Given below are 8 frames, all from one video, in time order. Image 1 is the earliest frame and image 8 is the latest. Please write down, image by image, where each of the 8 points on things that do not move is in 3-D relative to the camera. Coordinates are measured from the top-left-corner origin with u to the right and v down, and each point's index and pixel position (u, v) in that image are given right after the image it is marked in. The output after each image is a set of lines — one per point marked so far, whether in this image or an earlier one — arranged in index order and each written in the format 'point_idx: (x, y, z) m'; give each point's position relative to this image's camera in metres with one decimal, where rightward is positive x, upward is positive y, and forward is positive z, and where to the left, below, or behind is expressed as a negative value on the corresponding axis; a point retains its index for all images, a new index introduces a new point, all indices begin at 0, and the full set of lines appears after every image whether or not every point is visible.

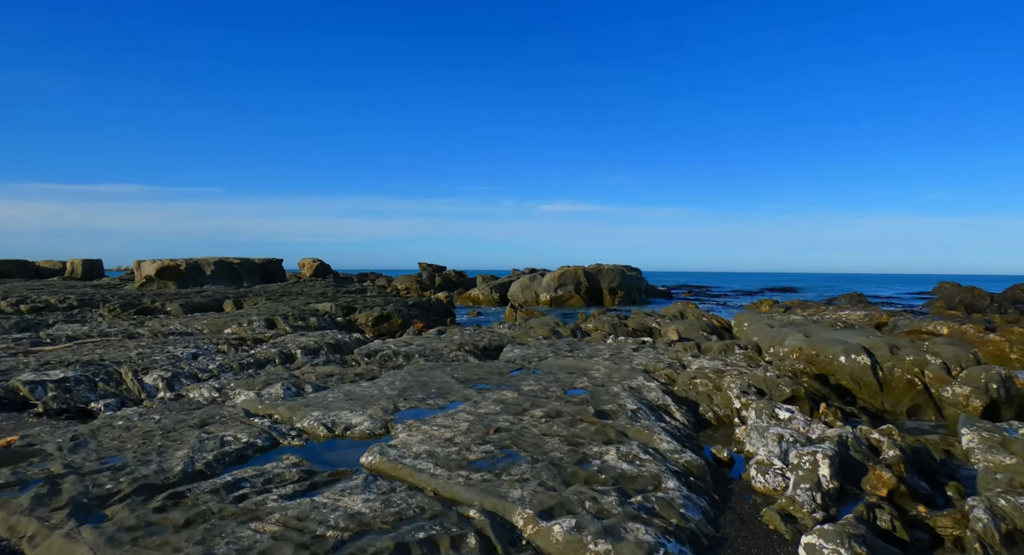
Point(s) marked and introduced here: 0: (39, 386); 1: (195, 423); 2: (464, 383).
0: (-7.4, -1.7, +11.0) m
1: (-3.5, -1.6, +7.7) m
2: (-0.7, -1.5, +10.1) m
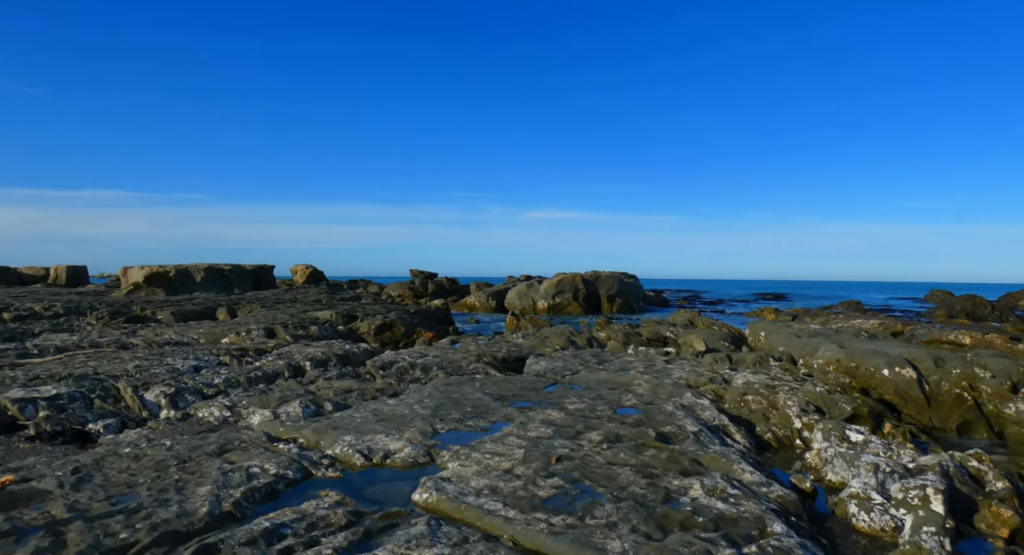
0: (-6.9, -1.8, +10.0) m
1: (-2.9, -1.7, +6.9) m
2: (-0.1, -1.6, +9.3) m
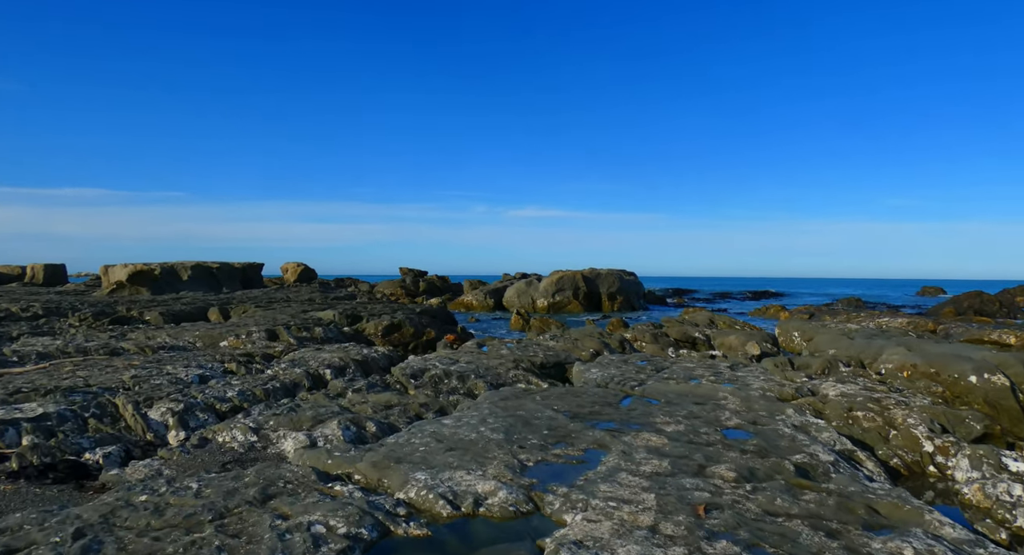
0: (-6.0, -1.8, +8.5) m
1: (-2.0, -1.7, +5.4) m
2: (+0.8, -1.6, +7.8) m
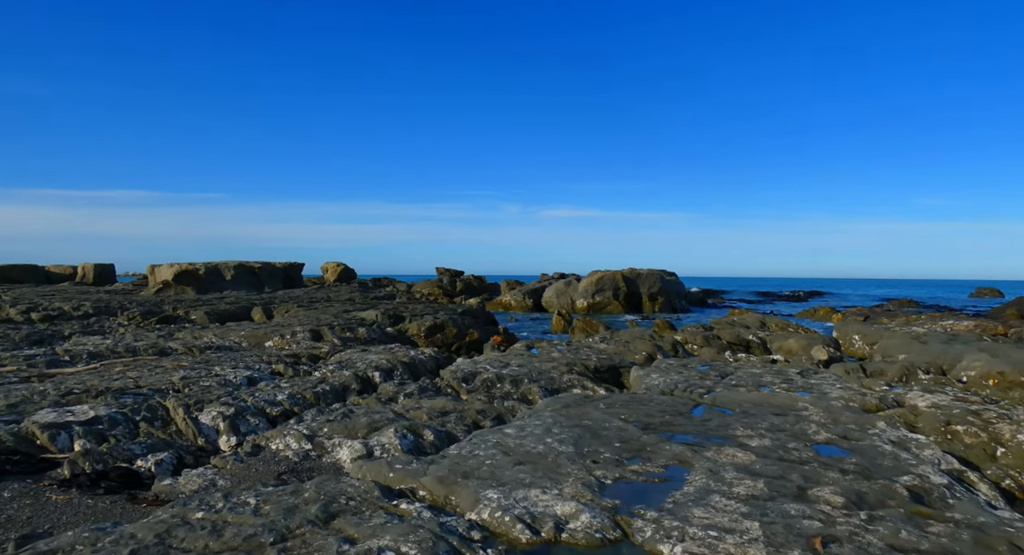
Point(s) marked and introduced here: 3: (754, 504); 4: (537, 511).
0: (-5.3, -1.8, +8.3) m
1: (-1.4, -1.7, +5.0) m
2: (+1.5, -1.6, +7.3) m
3: (+1.8, -1.7, +5.1) m
4: (+0.2, -1.7, +5.1) m
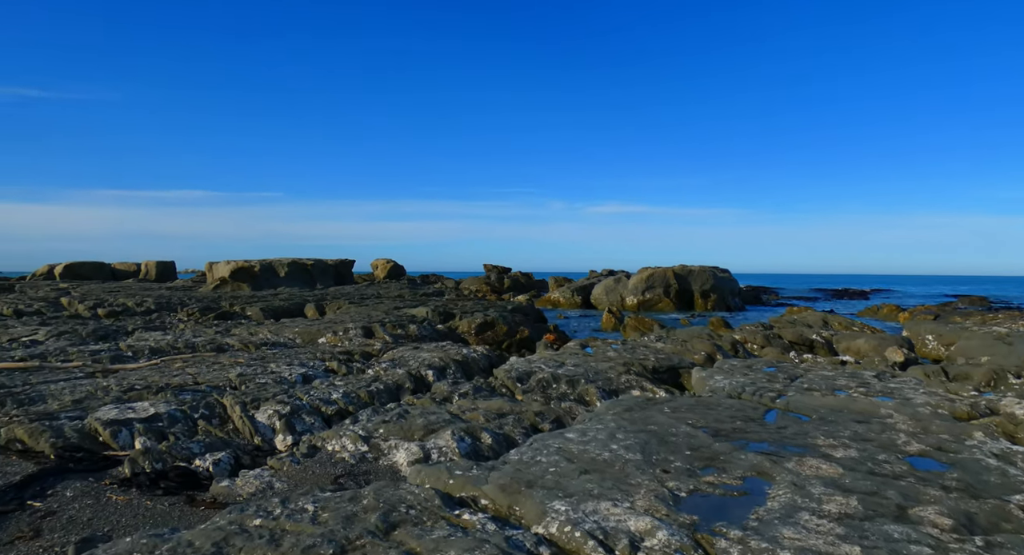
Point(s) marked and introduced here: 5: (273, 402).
0: (-4.6, -1.8, +8.3) m
1: (-0.9, -1.7, +4.7) m
2: (+2.1, -1.6, +6.9) m
3: (+2.2, -1.6, +4.6) m
4: (+0.7, -1.7, +4.7) m
5: (-3.3, -1.7, +9.6) m
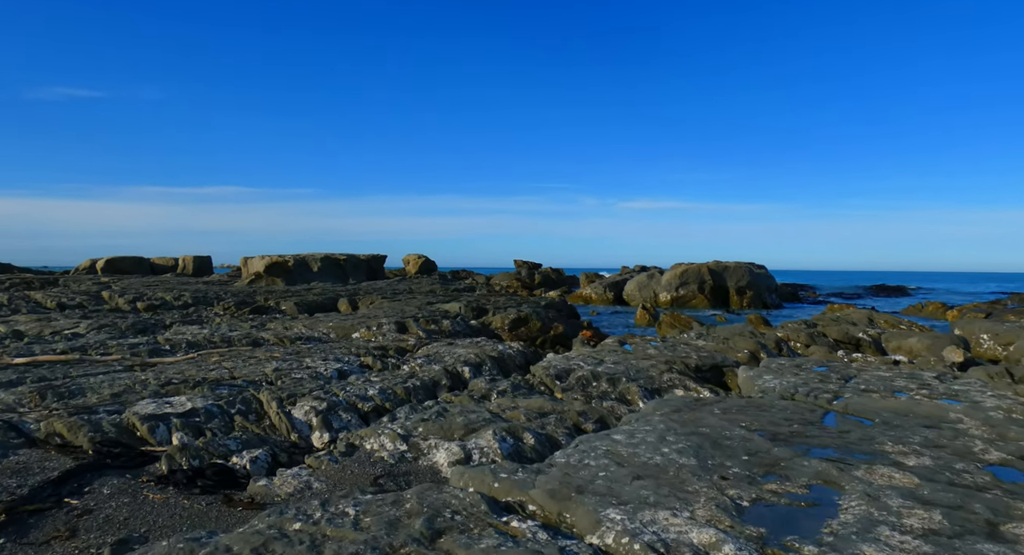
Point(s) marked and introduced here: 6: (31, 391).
0: (-4.1, -1.7, +8.2) m
1: (-0.6, -1.6, +4.5) m
2: (+2.5, -1.6, +6.5) m
3: (+2.6, -1.6, +4.2) m
4: (+1.0, -1.6, +4.4) m
5: (-2.7, -1.6, +9.4) m
6: (-6.8, -1.6, +9.9) m
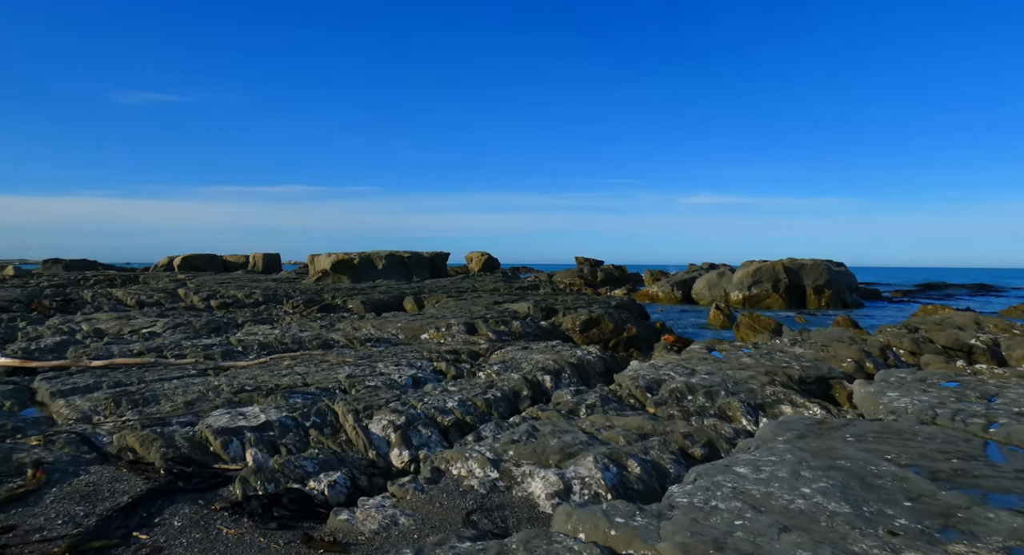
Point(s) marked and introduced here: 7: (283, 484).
0: (-3.0, -1.8, +7.7) m
1: (+0.2, -1.7, +3.7) m
2: (+3.4, -1.6, +5.4) m
3: (+3.3, -1.7, +3.2) m
4: (+1.7, -1.7, +3.5) m
5: (-1.6, -1.7, +8.8) m
6: (-5.5, -1.6, +9.6) m
7: (-2.1, -1.9, +6.5) m
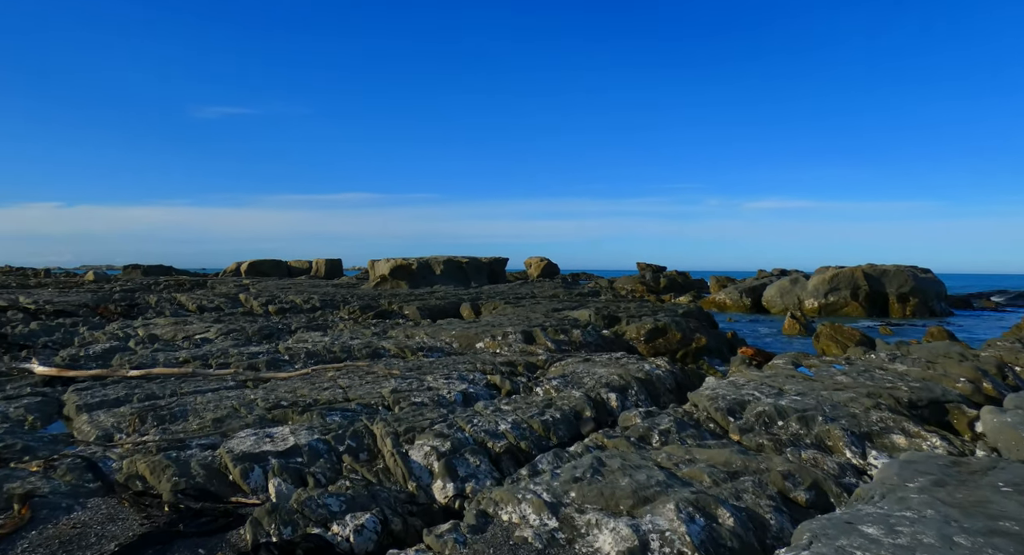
0: (-2.5, -1.8, +6.7) m
1: (+0.4, -1.8, +2.5) m
2: (+3.8, -1.7, +3.9) m
3: (+3.5, -1.7, +1.7) m
4: (+1.9, -1.7, +2.1) m
5: (-0.9, -1.7, +7.7) m
6: (-4.8, -1.7, +8.8) m
7: (-1.6, -2.0, +5.5) m
